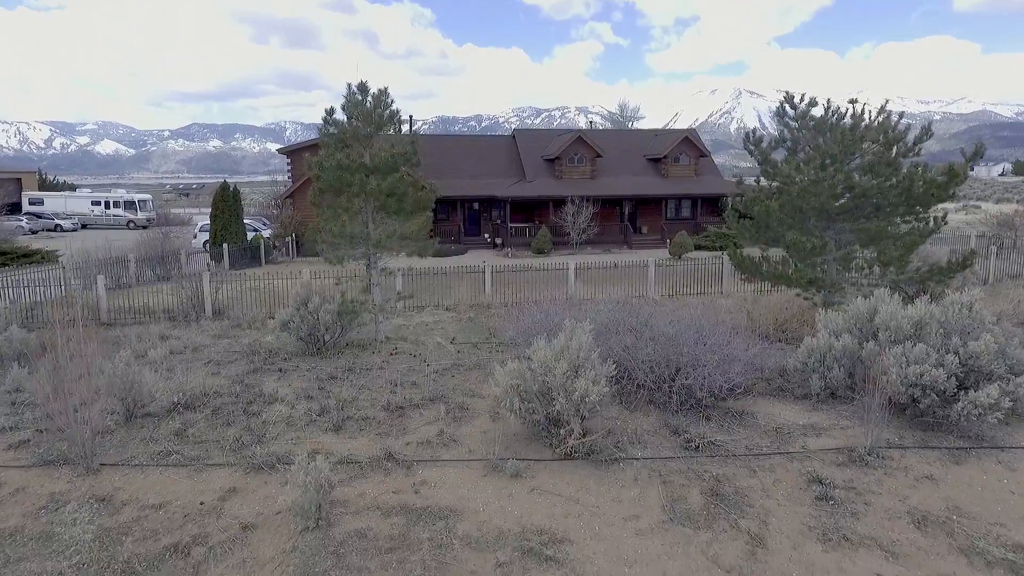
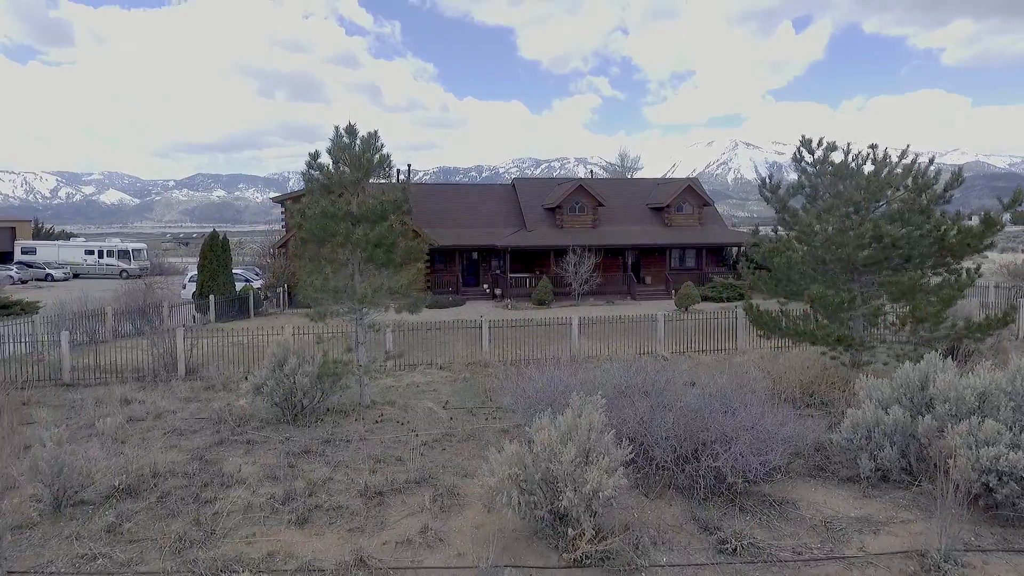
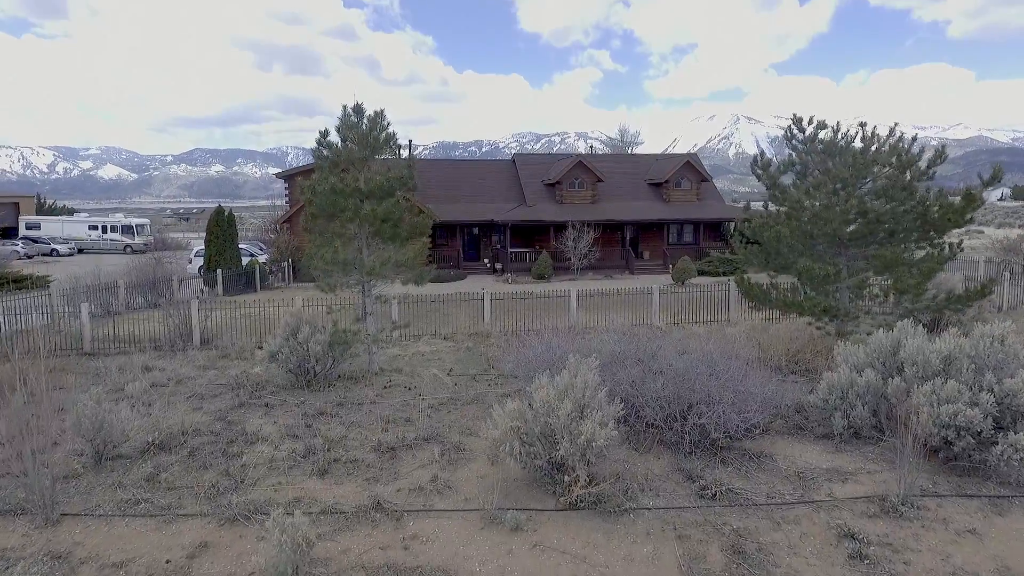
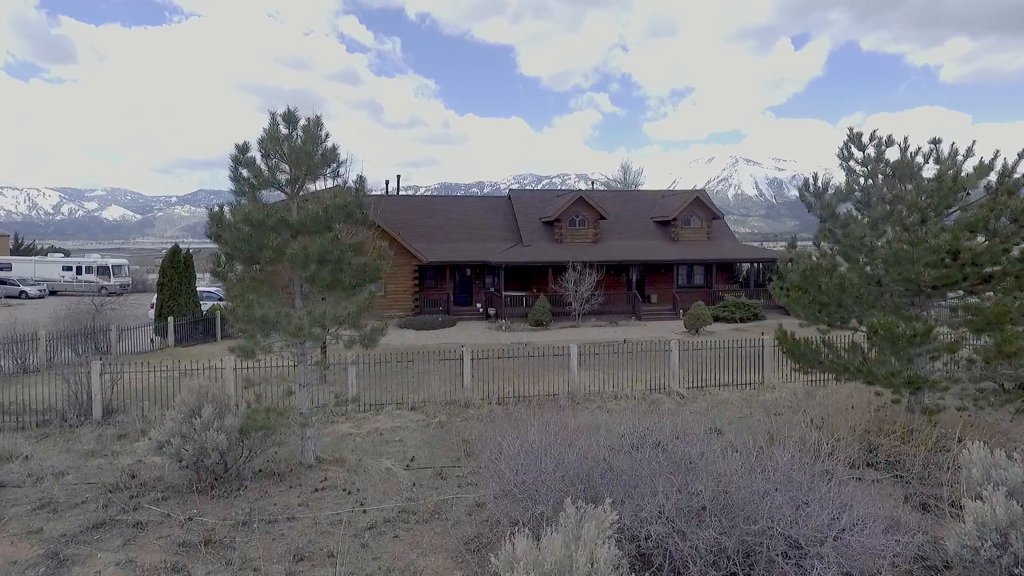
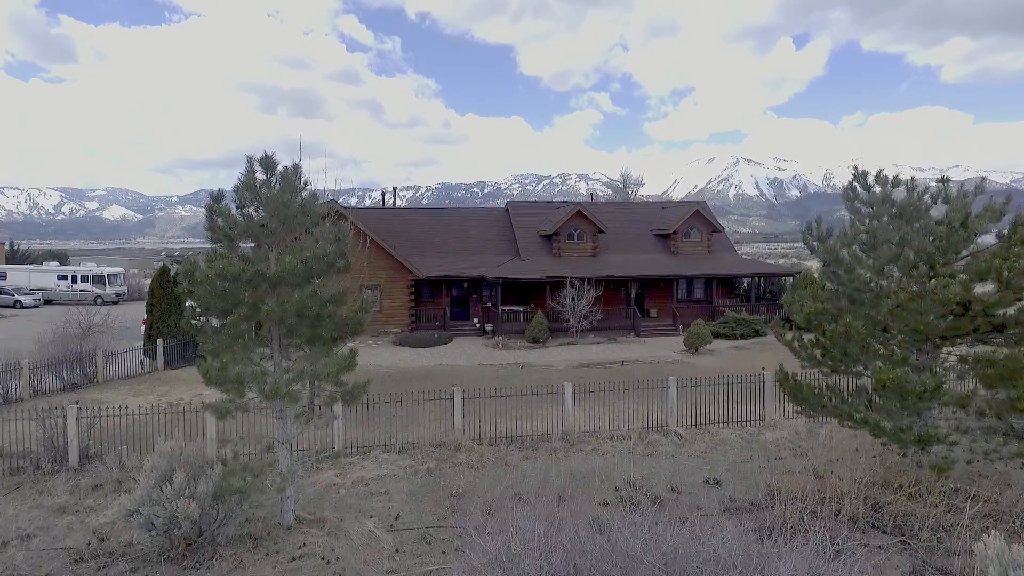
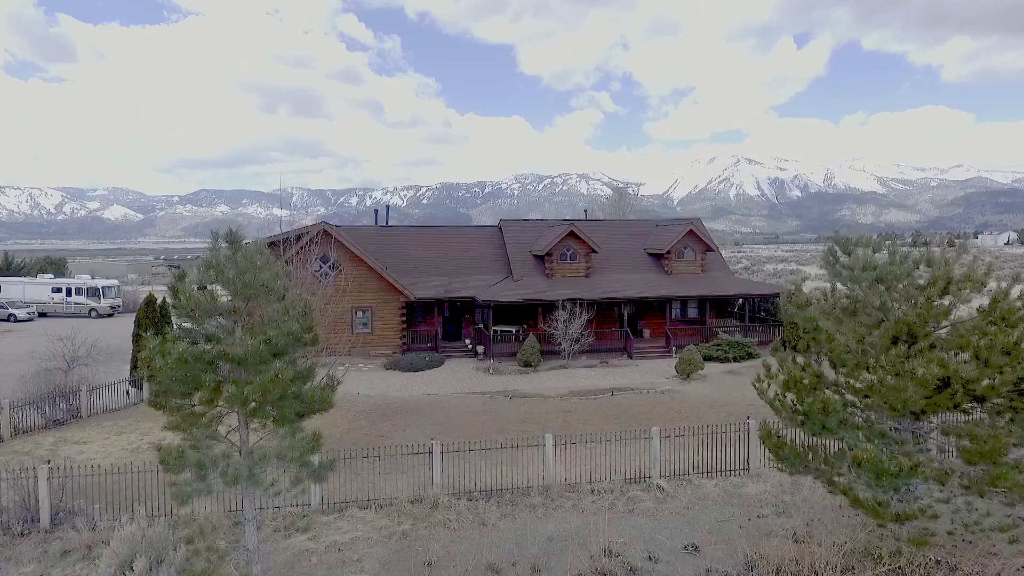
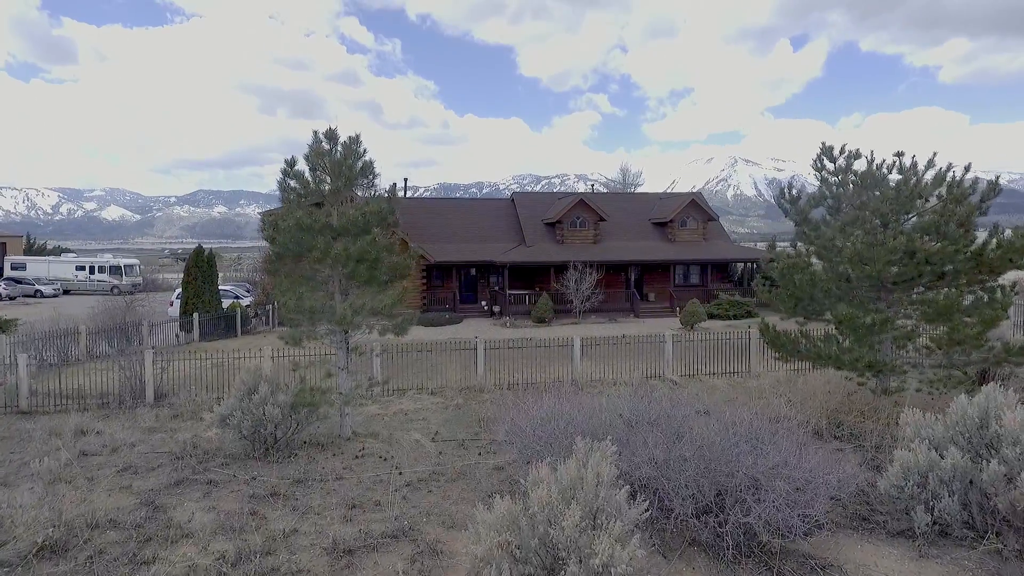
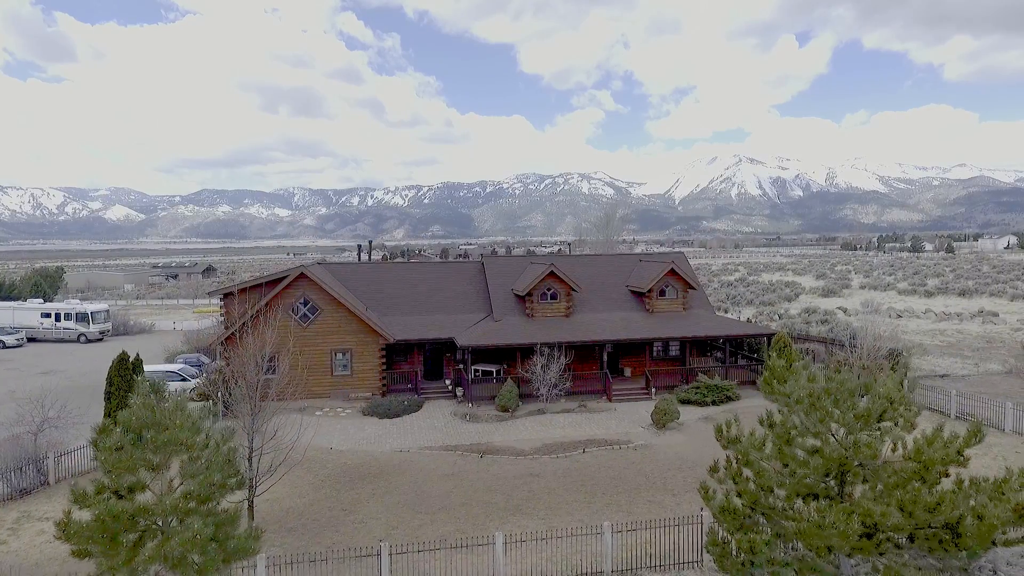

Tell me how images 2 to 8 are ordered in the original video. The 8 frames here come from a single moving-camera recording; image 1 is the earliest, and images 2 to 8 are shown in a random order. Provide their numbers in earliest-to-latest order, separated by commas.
3, 2, 7, 4, 5, 6, 8
